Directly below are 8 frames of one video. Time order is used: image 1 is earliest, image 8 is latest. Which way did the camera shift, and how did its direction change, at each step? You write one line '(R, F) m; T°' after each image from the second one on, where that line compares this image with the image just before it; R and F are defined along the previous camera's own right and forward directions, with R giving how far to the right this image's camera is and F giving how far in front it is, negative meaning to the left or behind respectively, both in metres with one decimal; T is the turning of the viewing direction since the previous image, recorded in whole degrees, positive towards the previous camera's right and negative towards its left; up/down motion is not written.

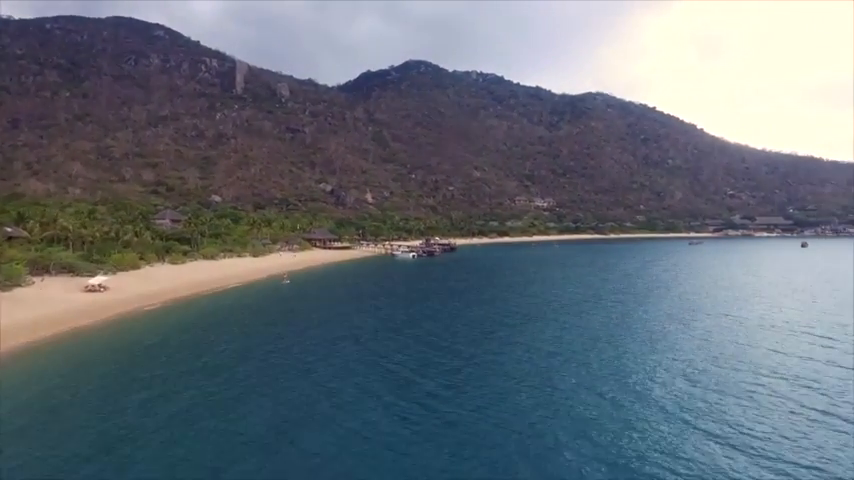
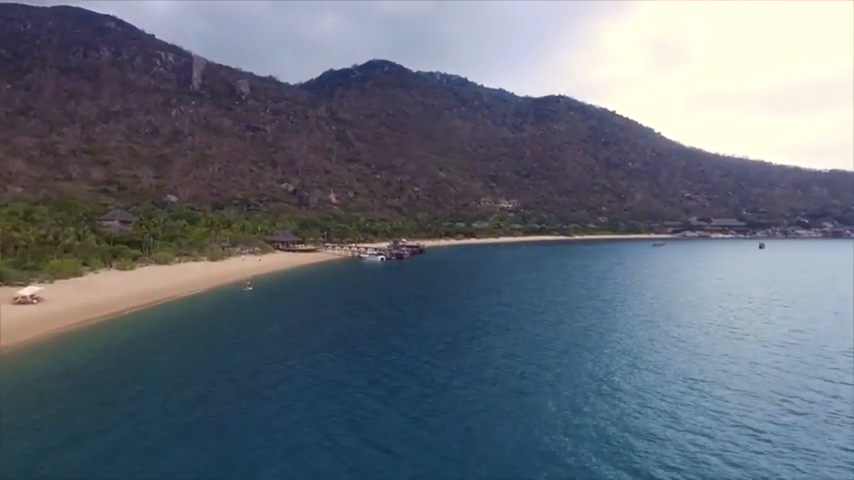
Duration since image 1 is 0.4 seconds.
(-0.6, +2.1) m; +4°
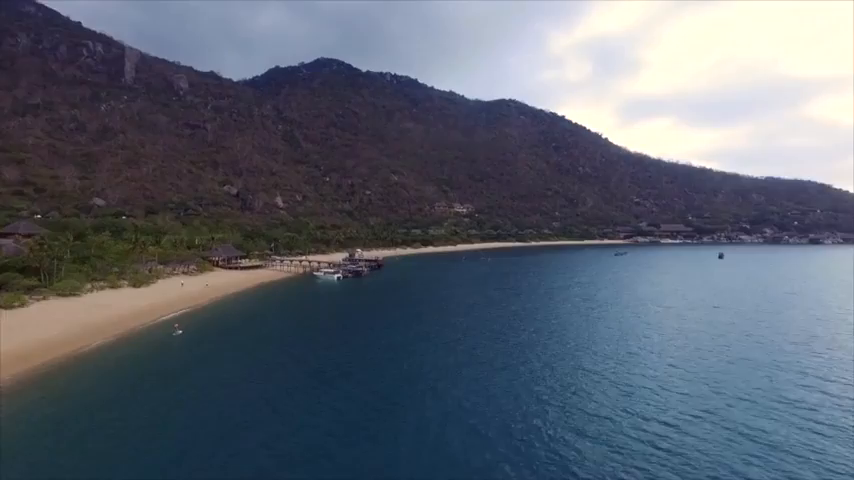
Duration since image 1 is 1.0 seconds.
(-1.4, +6.1) m; +5°
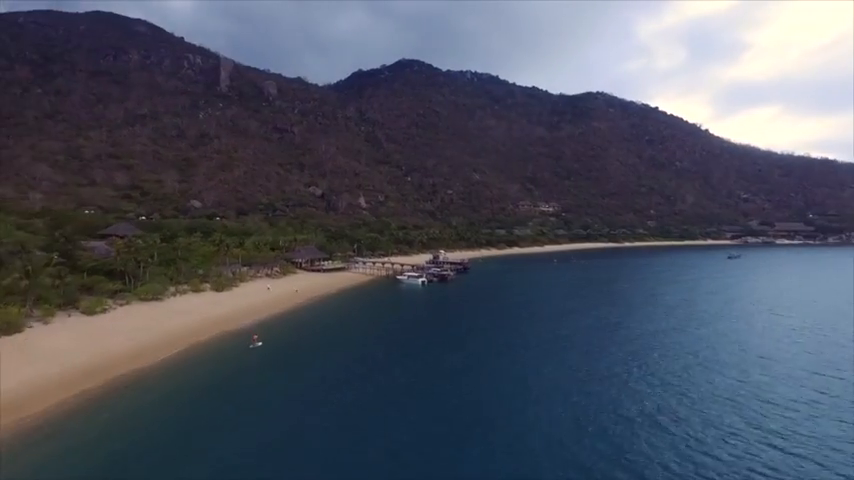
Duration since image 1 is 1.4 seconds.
(-0.8, +3.3) m; -8°
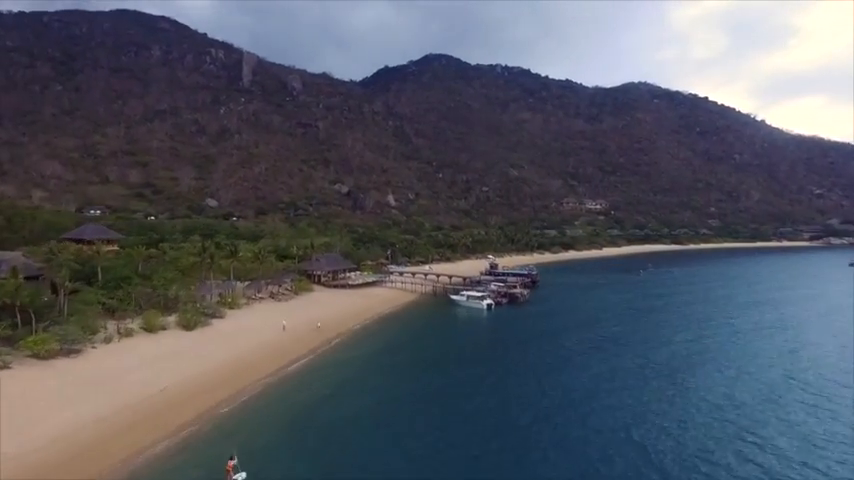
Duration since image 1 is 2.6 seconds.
(-2.5, +13.4) m; -3°
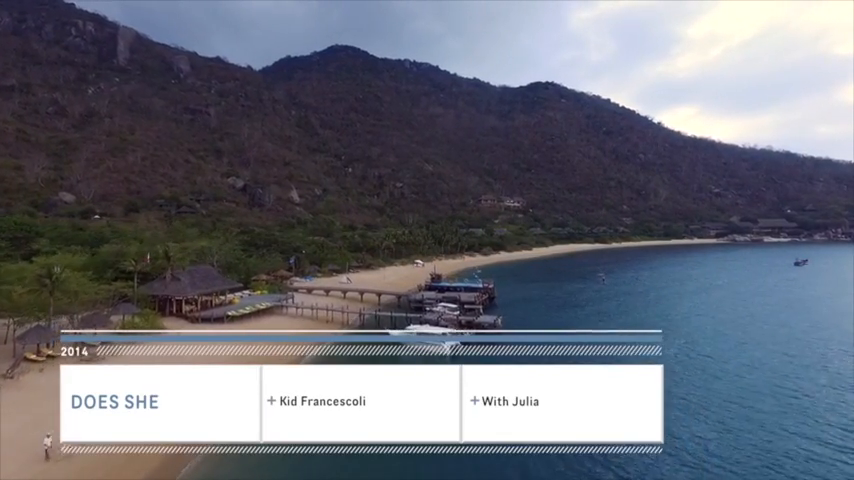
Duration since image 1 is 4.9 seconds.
(-0.8, +12.7) m; +10°
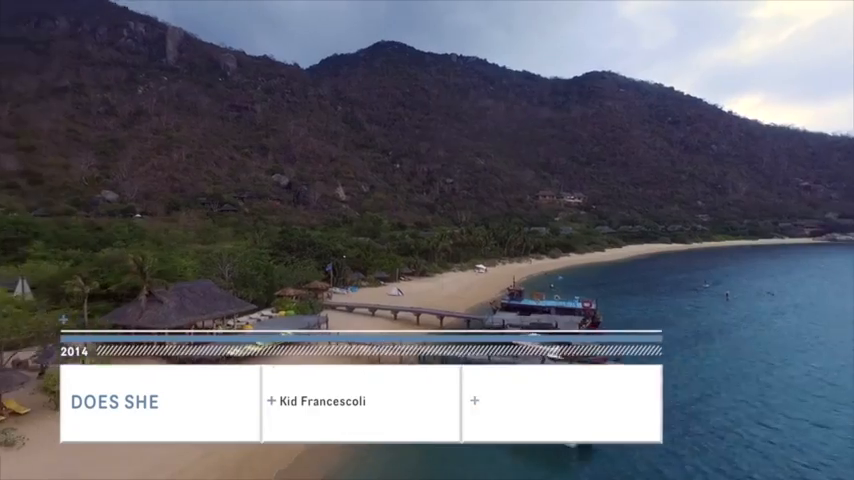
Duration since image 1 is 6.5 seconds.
(-1.4, +8.5) m; -5°
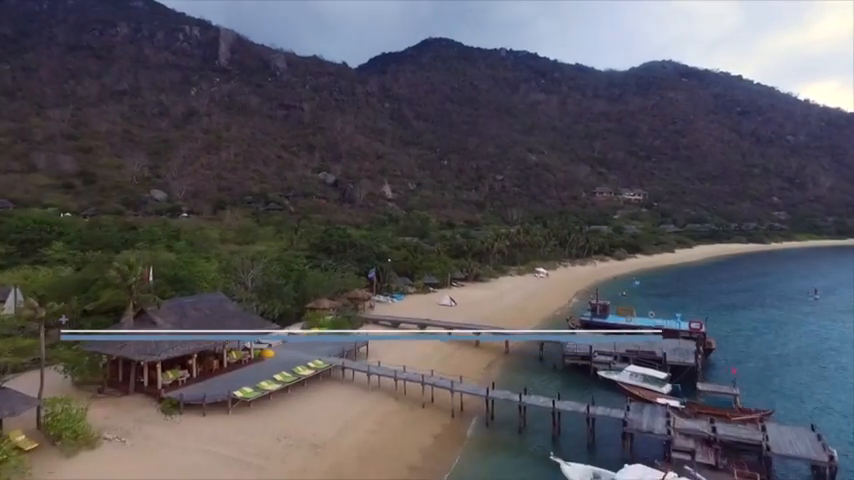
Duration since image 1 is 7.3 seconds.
(-0.5, +4.6) m; -5°
